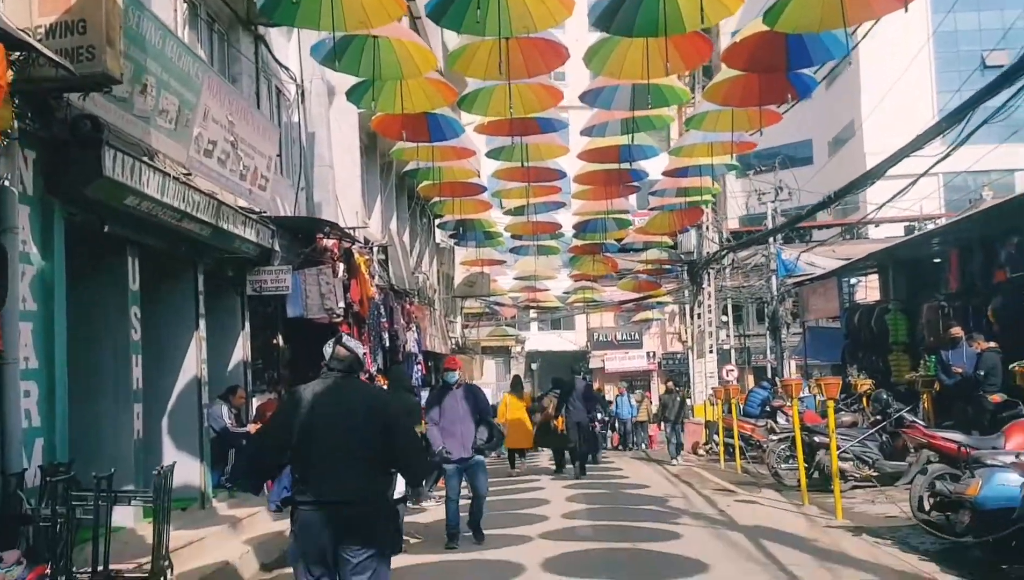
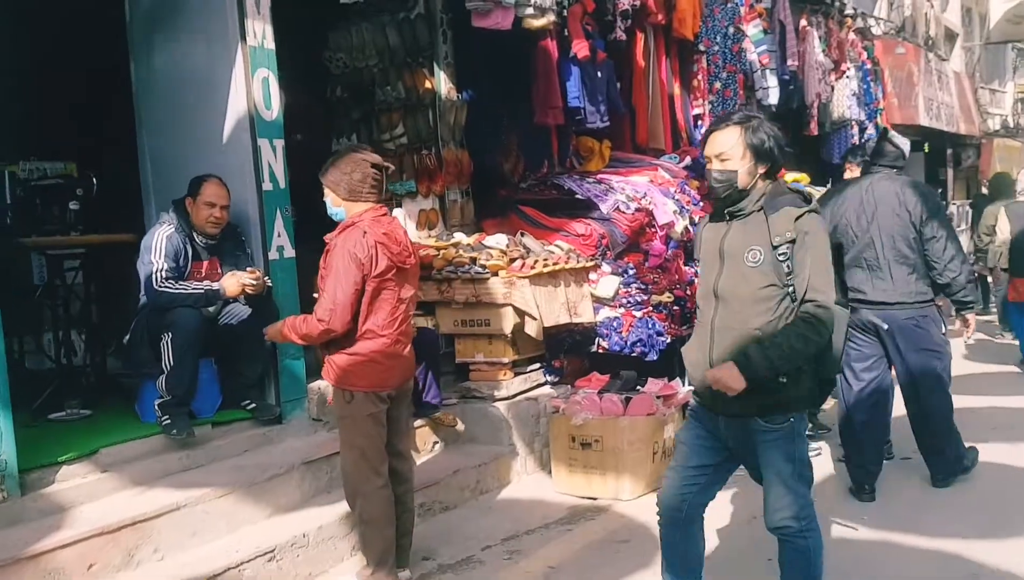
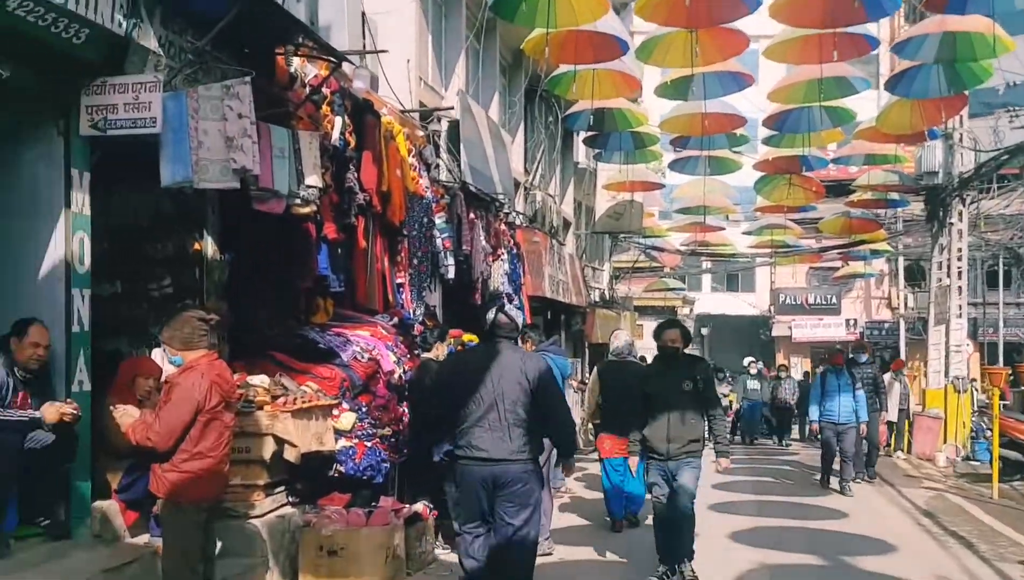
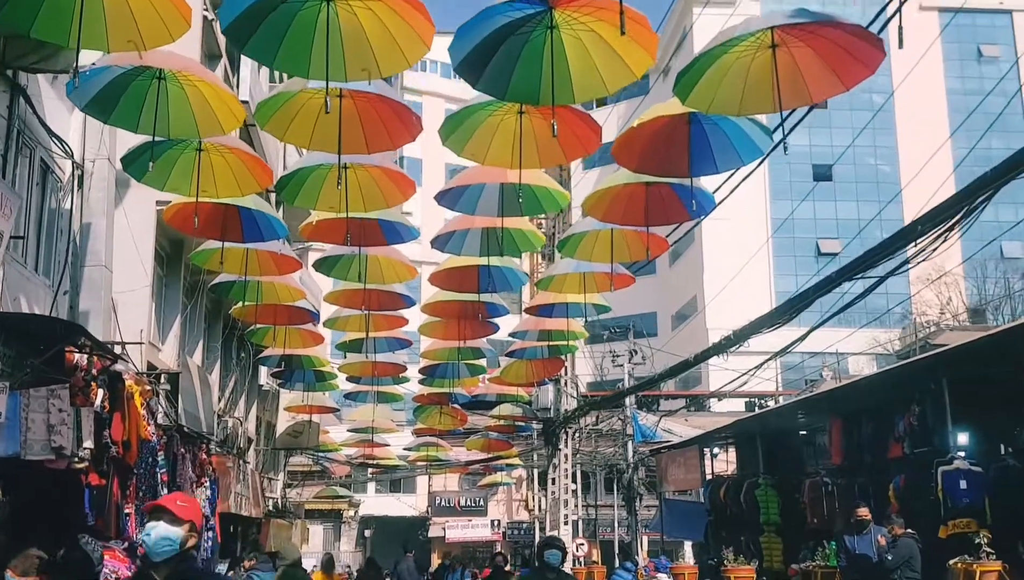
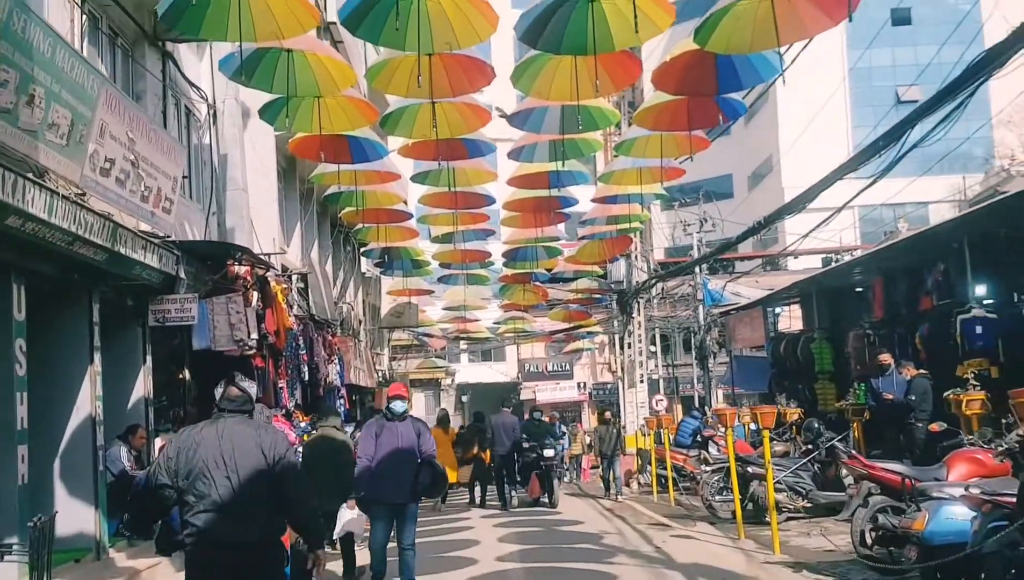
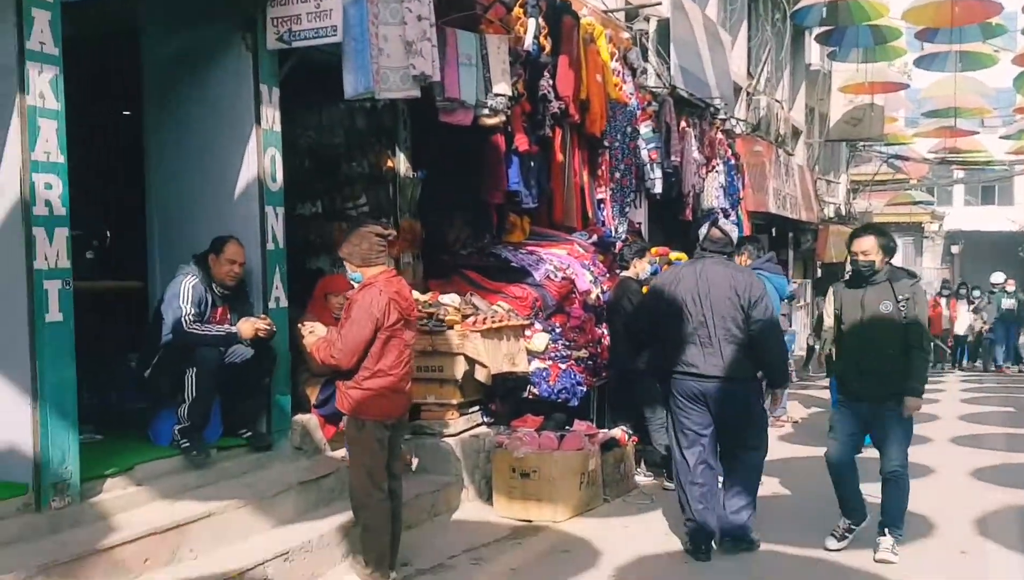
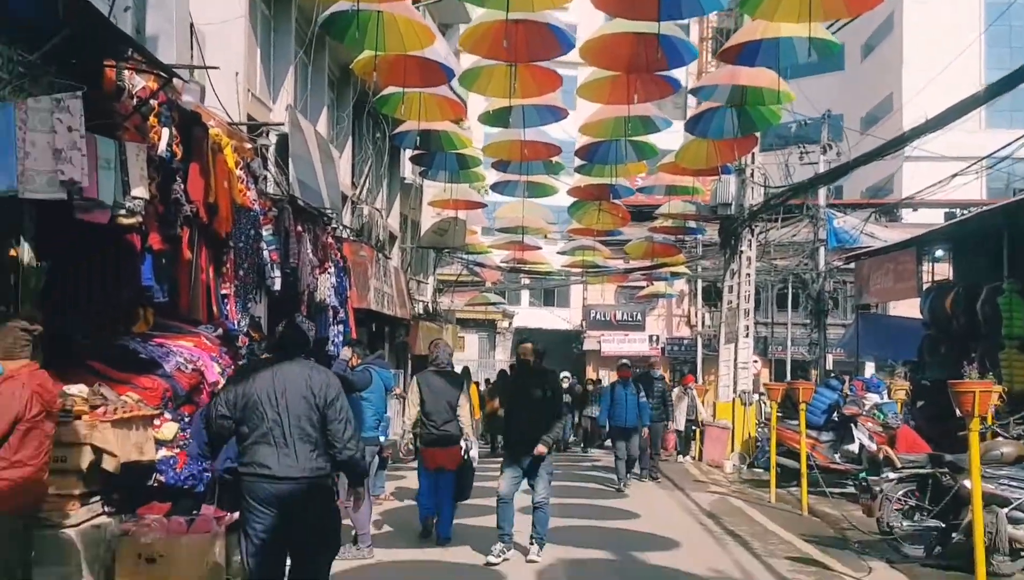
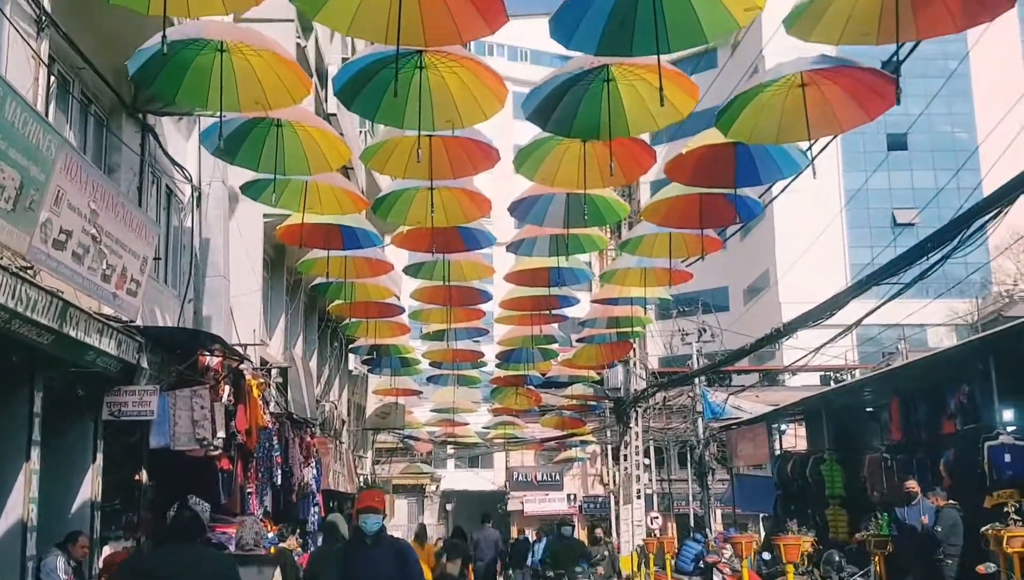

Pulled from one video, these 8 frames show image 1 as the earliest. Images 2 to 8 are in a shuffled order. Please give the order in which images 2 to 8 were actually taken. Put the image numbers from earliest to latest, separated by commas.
5, 8, 4, 7, 3, 6, 2
